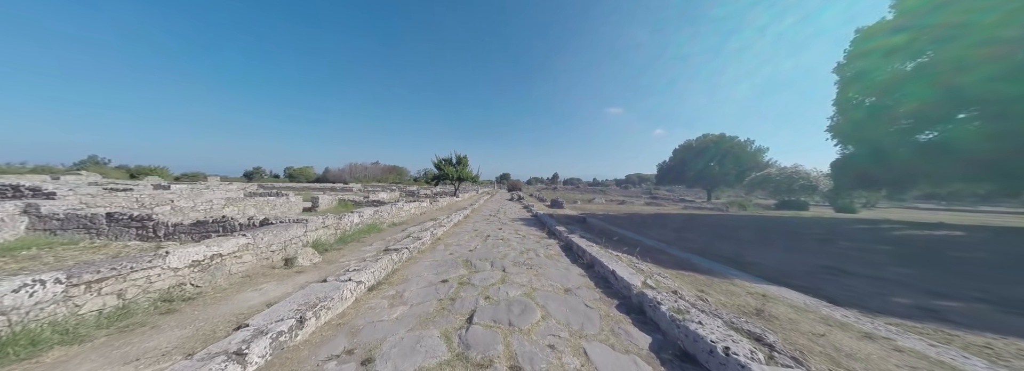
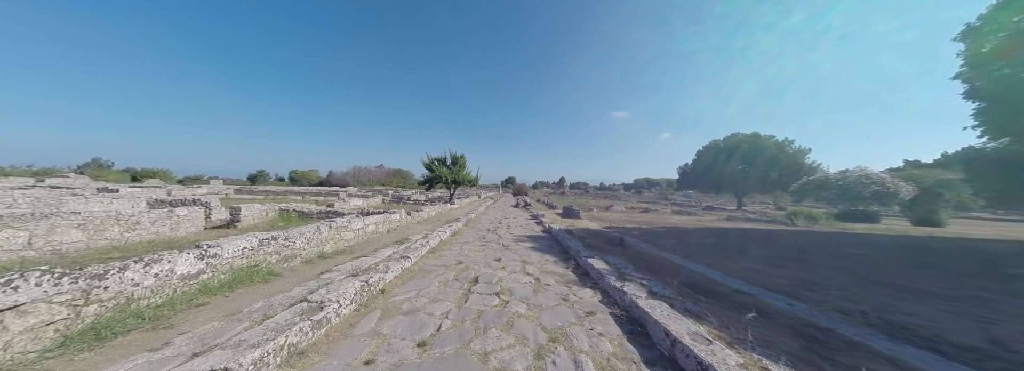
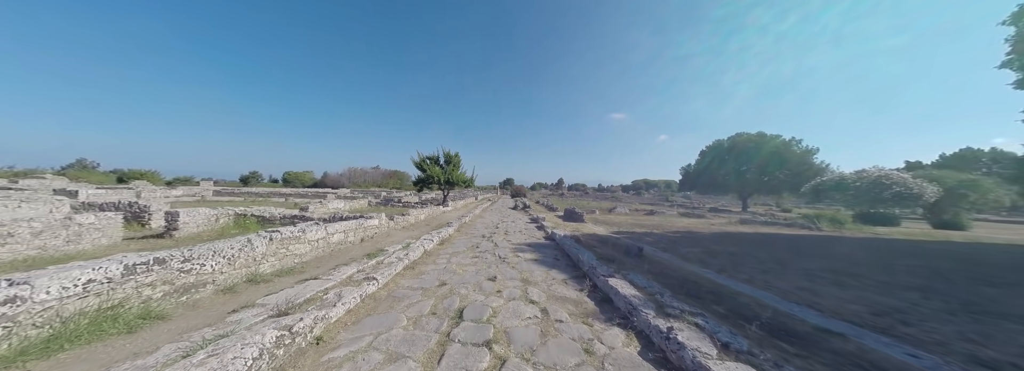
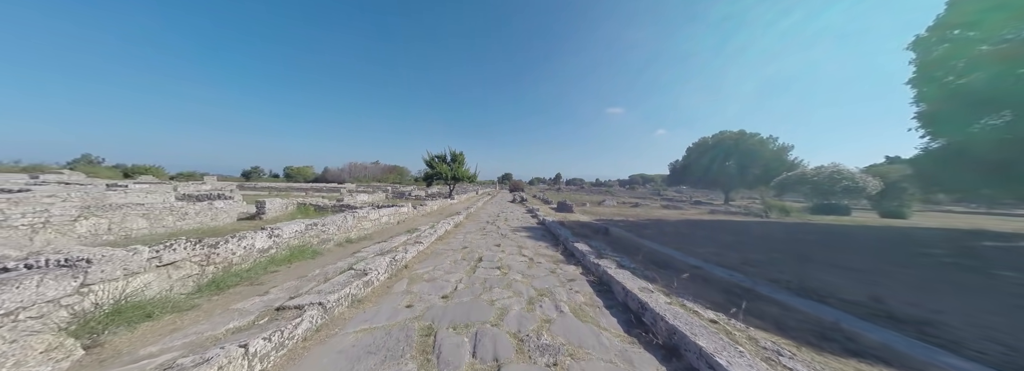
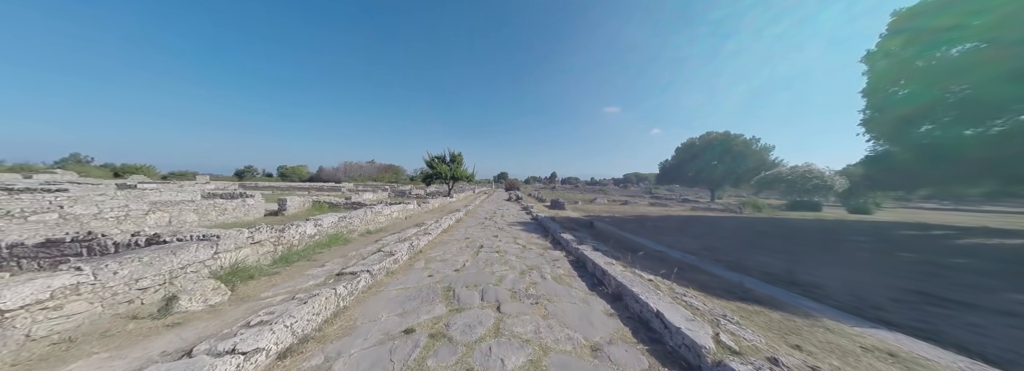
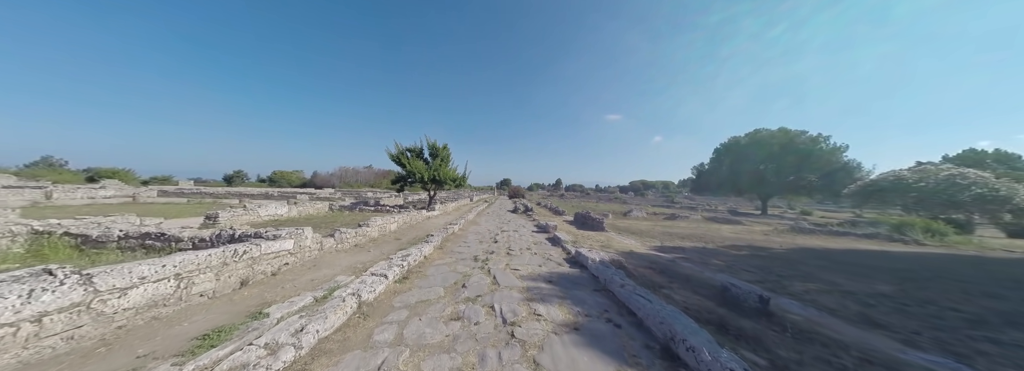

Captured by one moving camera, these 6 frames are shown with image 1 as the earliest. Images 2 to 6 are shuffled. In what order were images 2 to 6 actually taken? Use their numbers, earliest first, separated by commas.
5, 4, 2, 3, 6
